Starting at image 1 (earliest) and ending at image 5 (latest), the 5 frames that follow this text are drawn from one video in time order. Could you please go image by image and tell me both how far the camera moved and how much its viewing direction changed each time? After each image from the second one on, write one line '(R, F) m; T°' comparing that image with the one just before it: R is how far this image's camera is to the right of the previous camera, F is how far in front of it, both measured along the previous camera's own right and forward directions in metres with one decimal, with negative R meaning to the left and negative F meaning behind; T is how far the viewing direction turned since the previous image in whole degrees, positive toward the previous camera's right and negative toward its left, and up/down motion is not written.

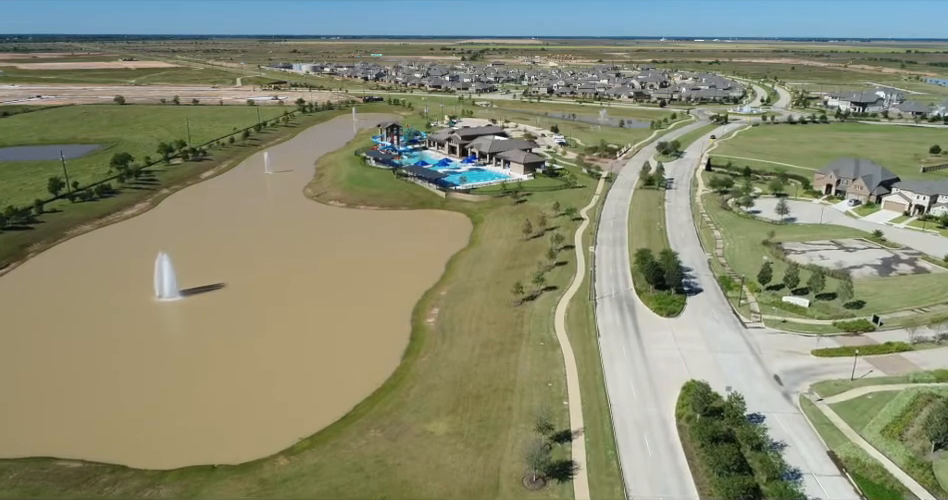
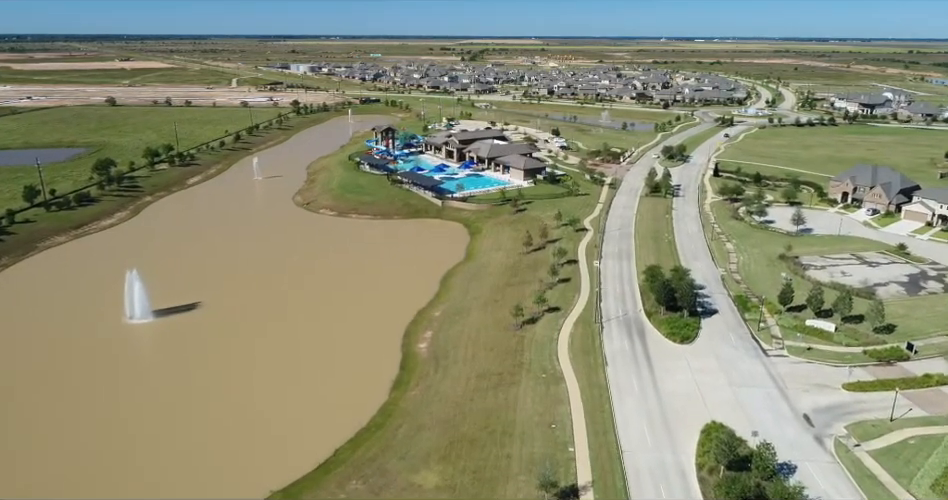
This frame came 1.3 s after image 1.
(+0.2, +3.0) m; 0°
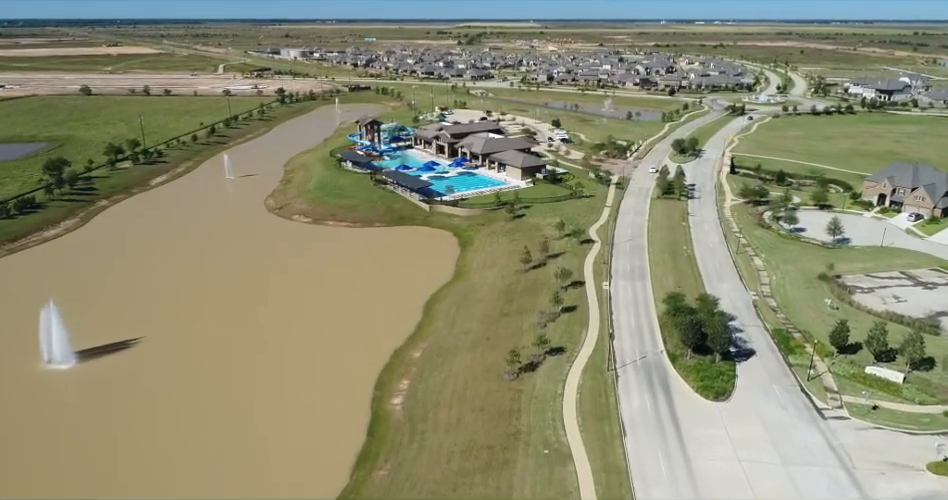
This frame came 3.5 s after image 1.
(+0.6, +6.2) m; 0°
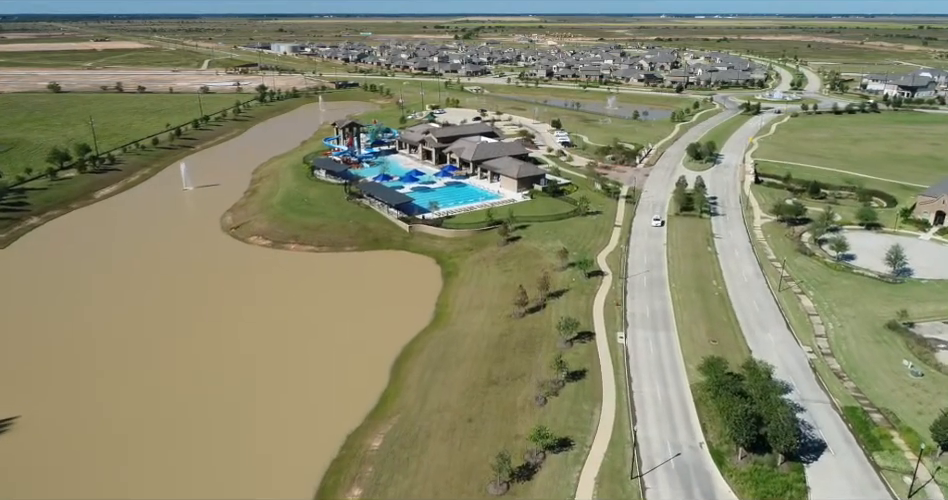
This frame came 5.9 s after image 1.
(+0.8, +7.6) m; 0°
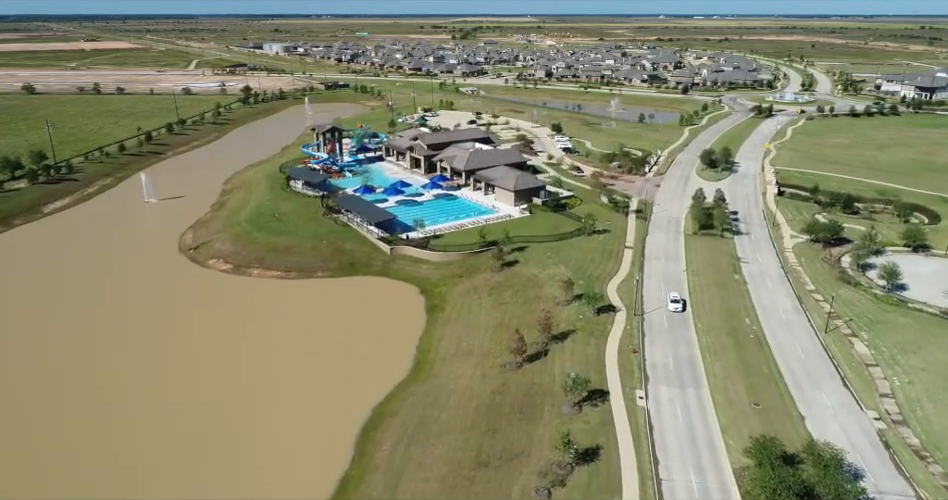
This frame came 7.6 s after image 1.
(+0.5, +5.5) m; 0°
